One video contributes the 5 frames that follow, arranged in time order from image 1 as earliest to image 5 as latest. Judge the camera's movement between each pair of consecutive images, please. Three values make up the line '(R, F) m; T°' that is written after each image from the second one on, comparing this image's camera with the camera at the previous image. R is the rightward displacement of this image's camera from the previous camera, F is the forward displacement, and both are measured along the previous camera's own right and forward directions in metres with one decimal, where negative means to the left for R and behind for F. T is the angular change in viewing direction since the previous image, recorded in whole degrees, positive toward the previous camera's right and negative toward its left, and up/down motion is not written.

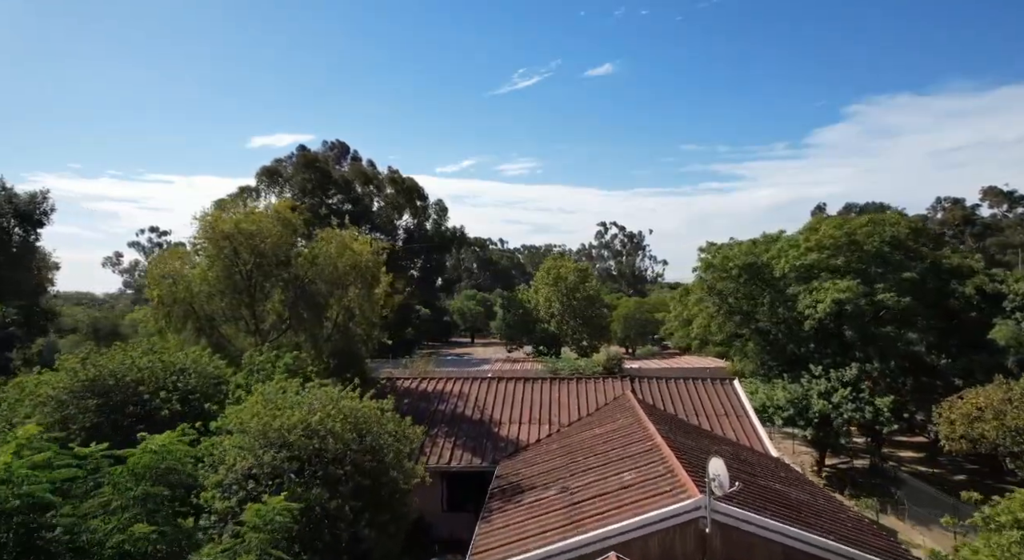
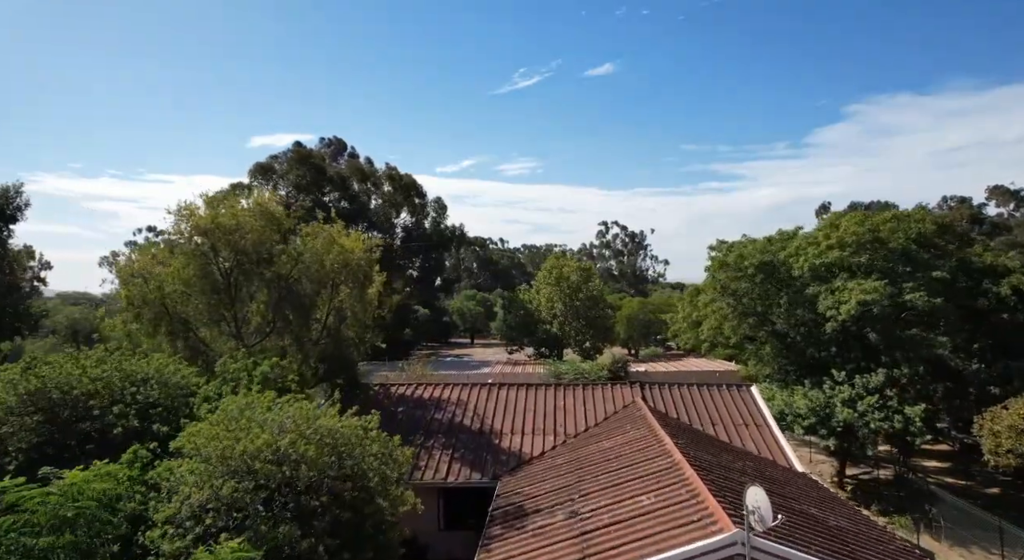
(0.0, +0.8) m; 0°
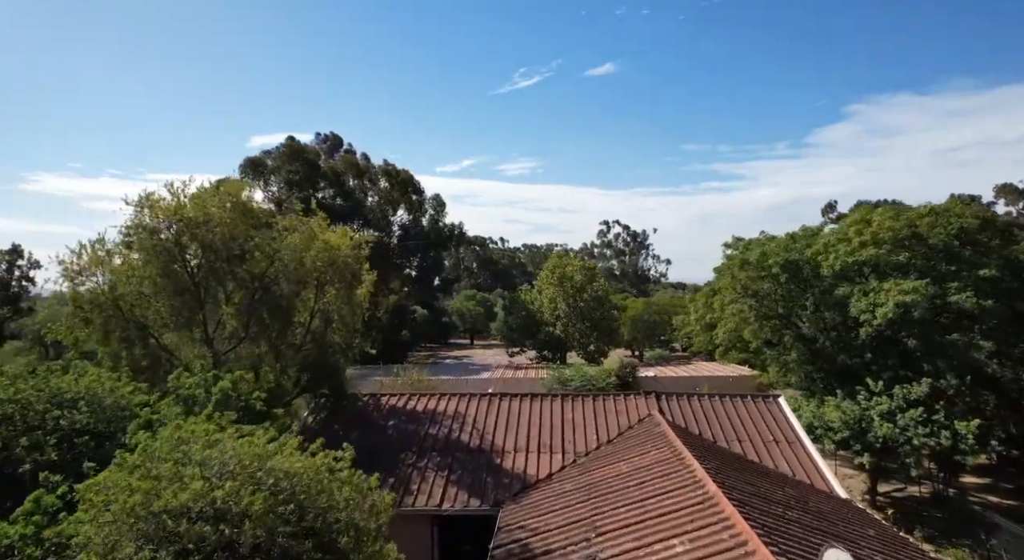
(0.0, +1.1) m; 0°
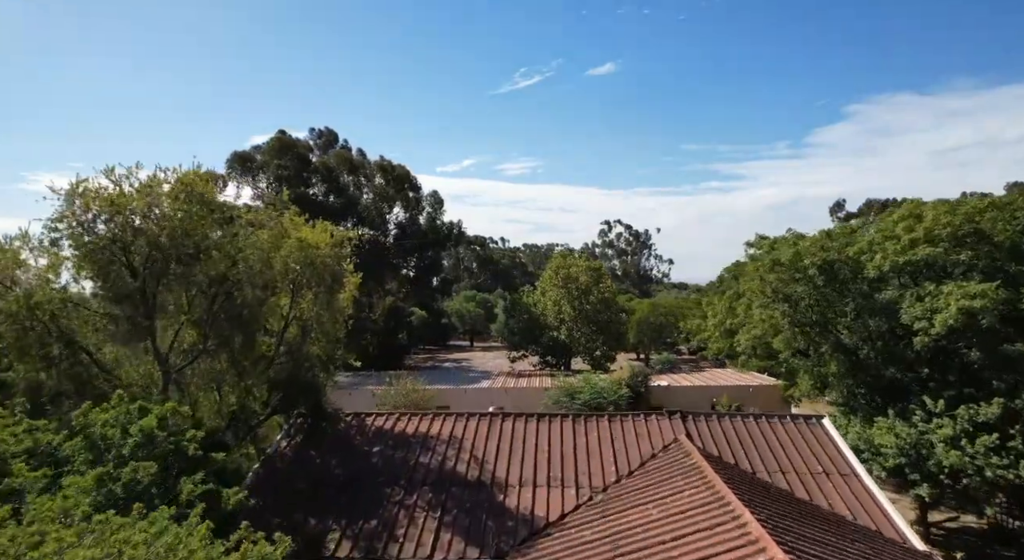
(-0.1, +1.5) m; 0°
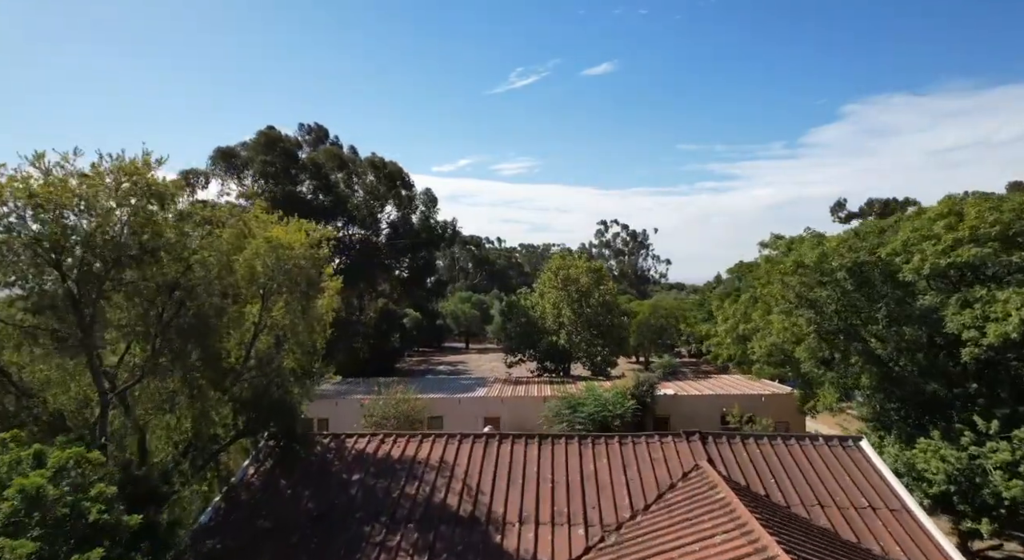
(0.0, +1.1) m; 0°
